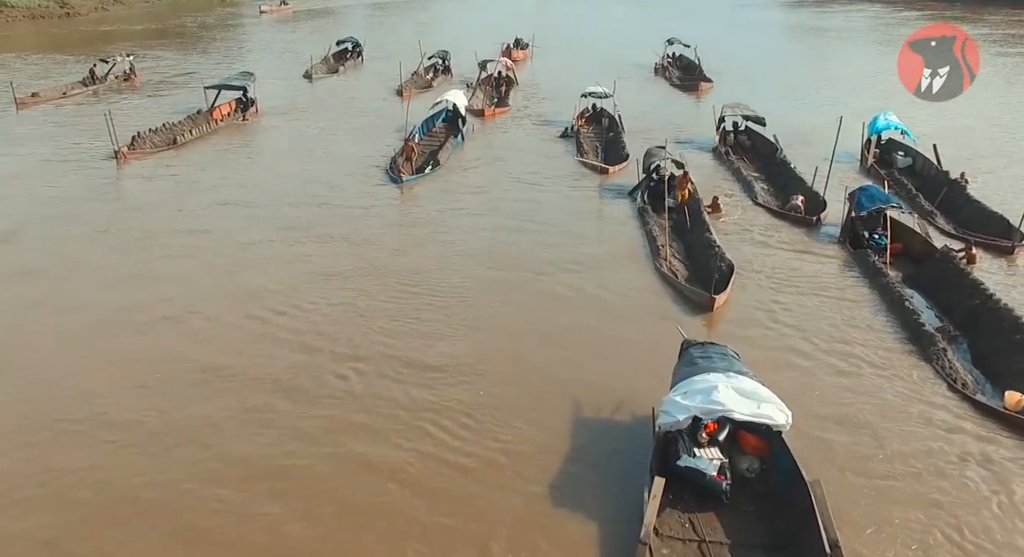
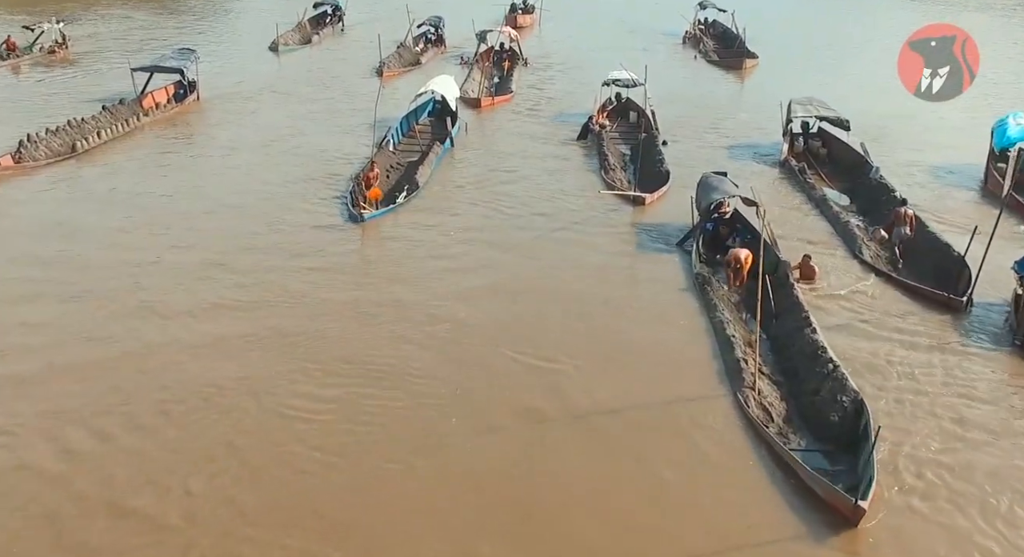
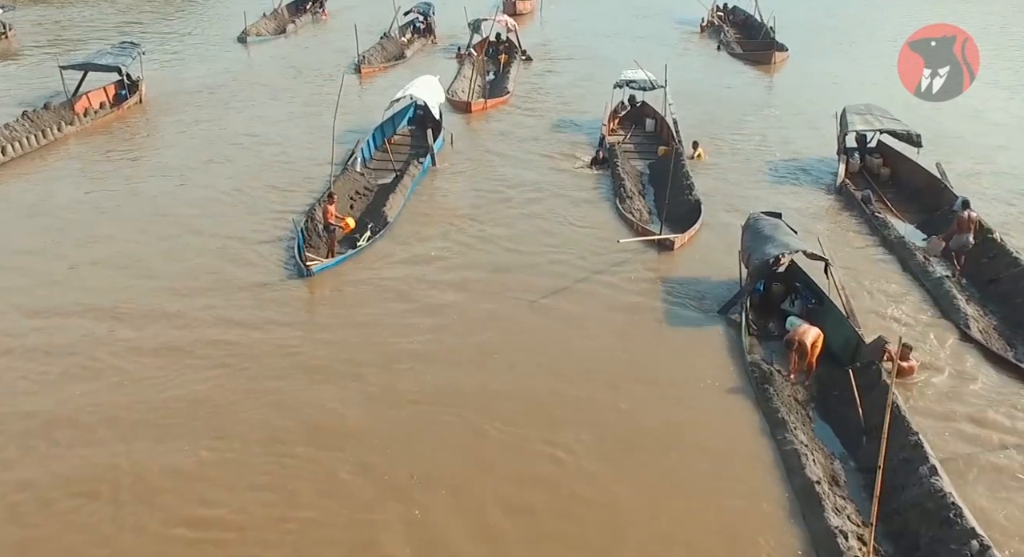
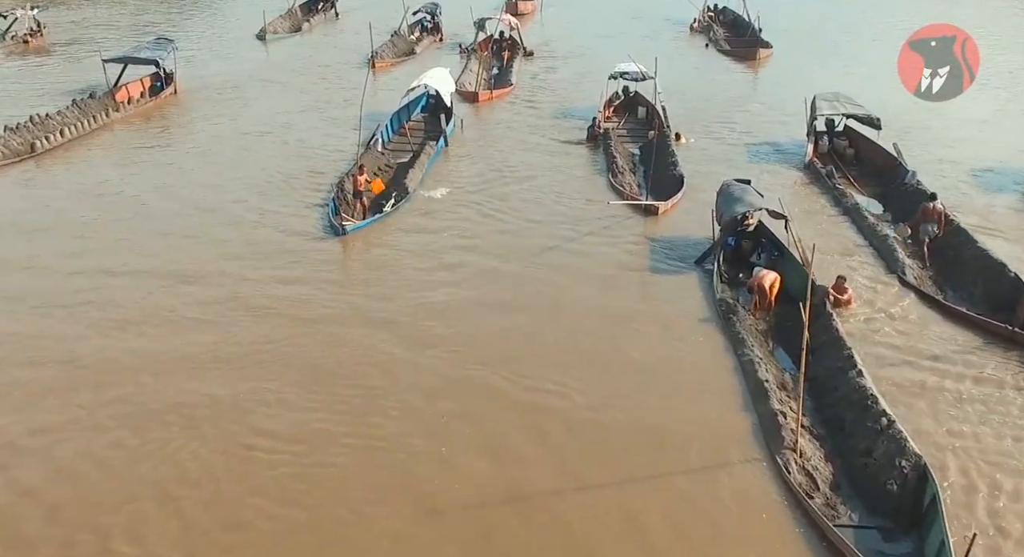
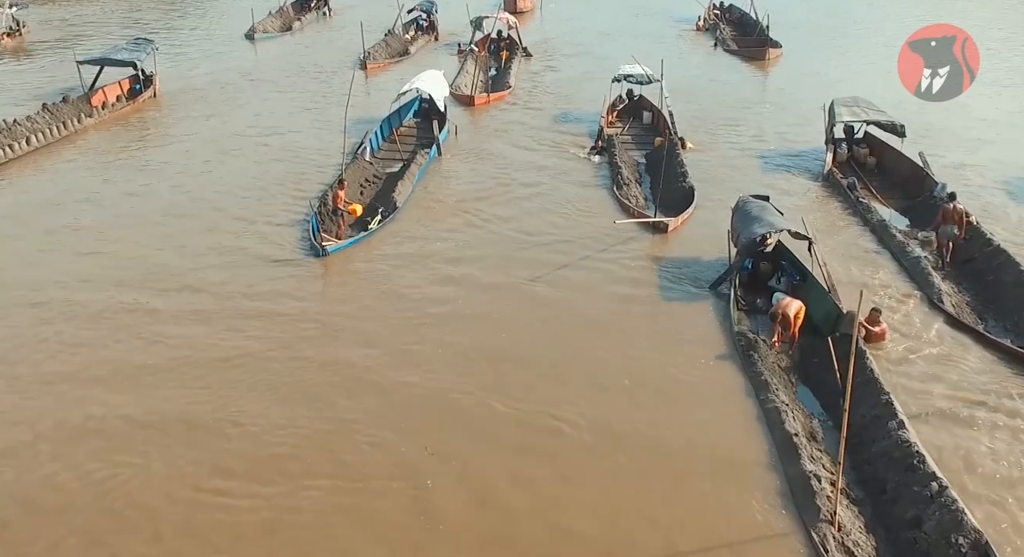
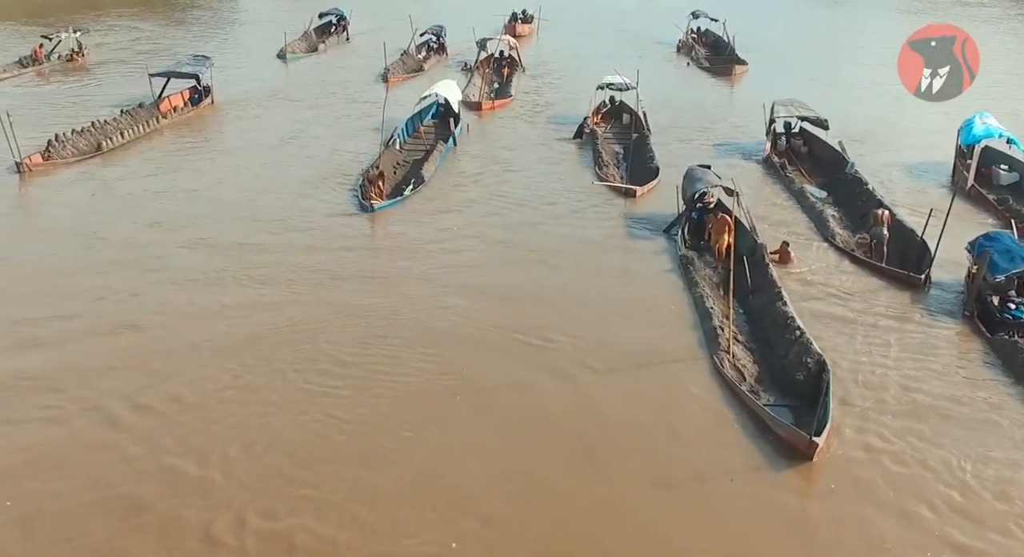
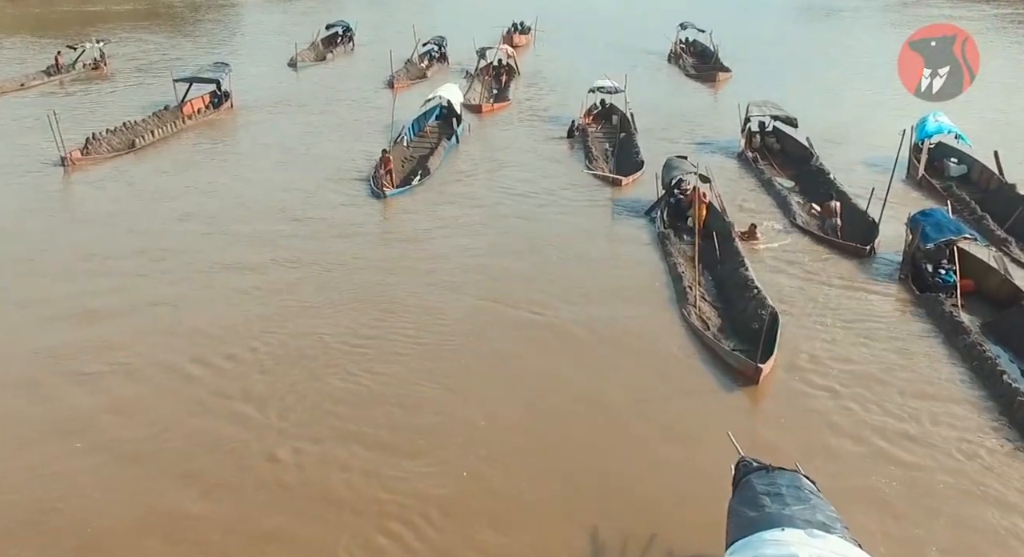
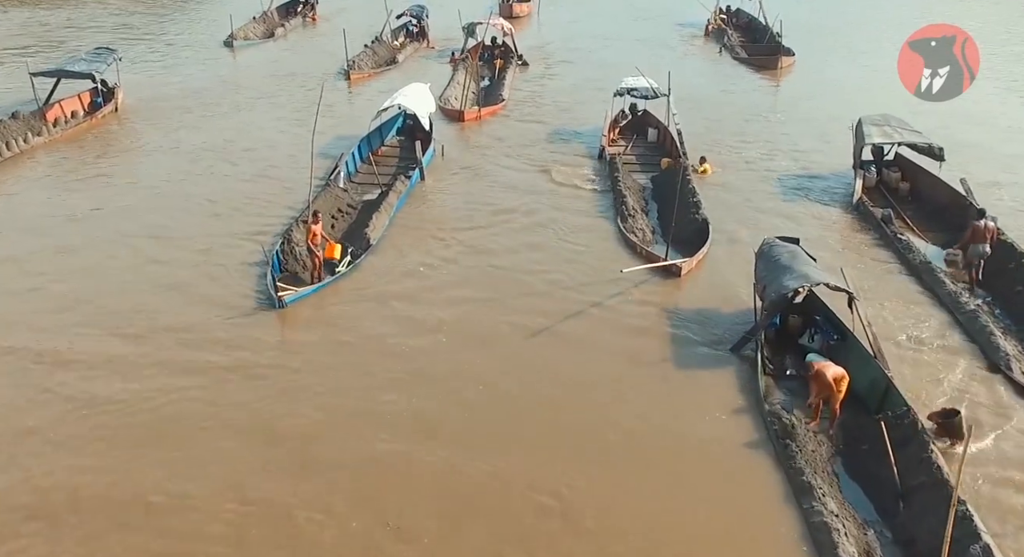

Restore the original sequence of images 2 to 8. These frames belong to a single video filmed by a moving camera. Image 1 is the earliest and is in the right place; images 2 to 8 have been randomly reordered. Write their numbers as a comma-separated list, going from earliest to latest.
7, 6, 2, 4, 5, 3, 8
